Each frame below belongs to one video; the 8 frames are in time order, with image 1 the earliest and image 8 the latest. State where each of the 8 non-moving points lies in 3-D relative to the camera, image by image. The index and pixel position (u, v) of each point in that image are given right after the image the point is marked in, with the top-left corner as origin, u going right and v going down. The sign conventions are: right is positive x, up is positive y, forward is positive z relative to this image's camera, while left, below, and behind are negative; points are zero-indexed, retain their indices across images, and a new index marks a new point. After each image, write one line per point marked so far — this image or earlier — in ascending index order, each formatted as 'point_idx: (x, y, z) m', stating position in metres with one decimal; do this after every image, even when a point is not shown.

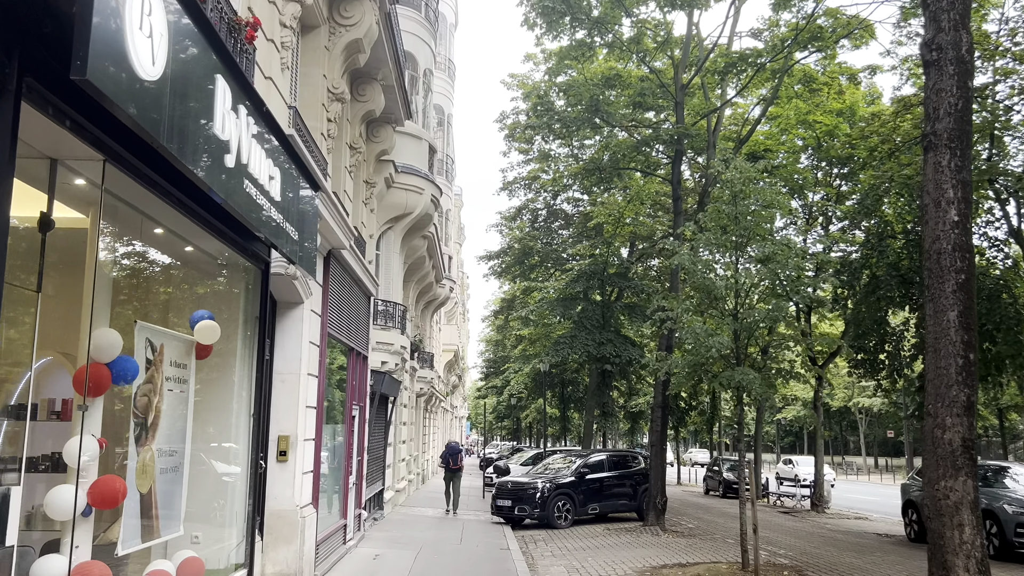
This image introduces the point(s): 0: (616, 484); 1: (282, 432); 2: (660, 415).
0: (+2.3, -4.4, +16.8) m
1: (-2.6, -1.7, +8.6) m
2: (+3.1, -2.6, +15.6) m
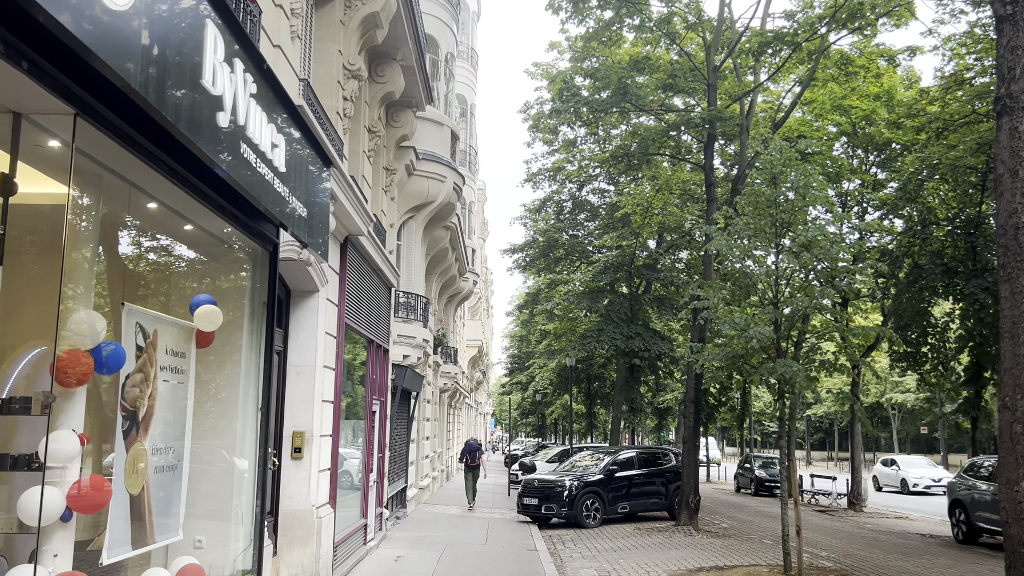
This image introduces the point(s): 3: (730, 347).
0: (+2.8, -4.2, +16.2) m
1: (-2.3, -1.5, +8.2) m
2: (+3.6, -2.4, +15.0) m
3: (+3.8, -1.0, +13.0) m
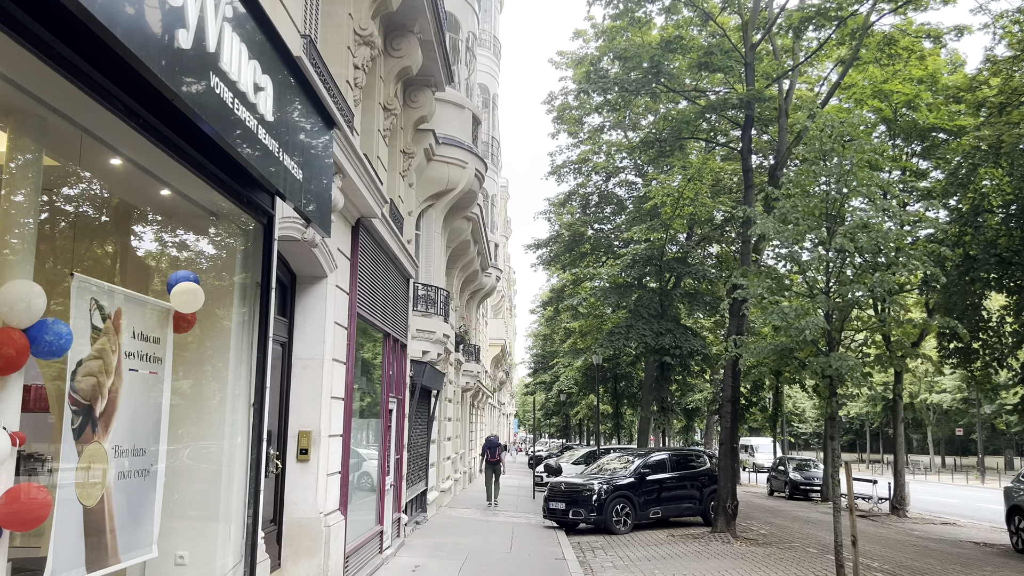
0: (+3.3, -4.0, +15.3) m
1: (-2.1, -1.4, +7.4) m
2: (+4.1, -2.3, +14.0) m
3: (+4.3, -0.8, +12.1) m
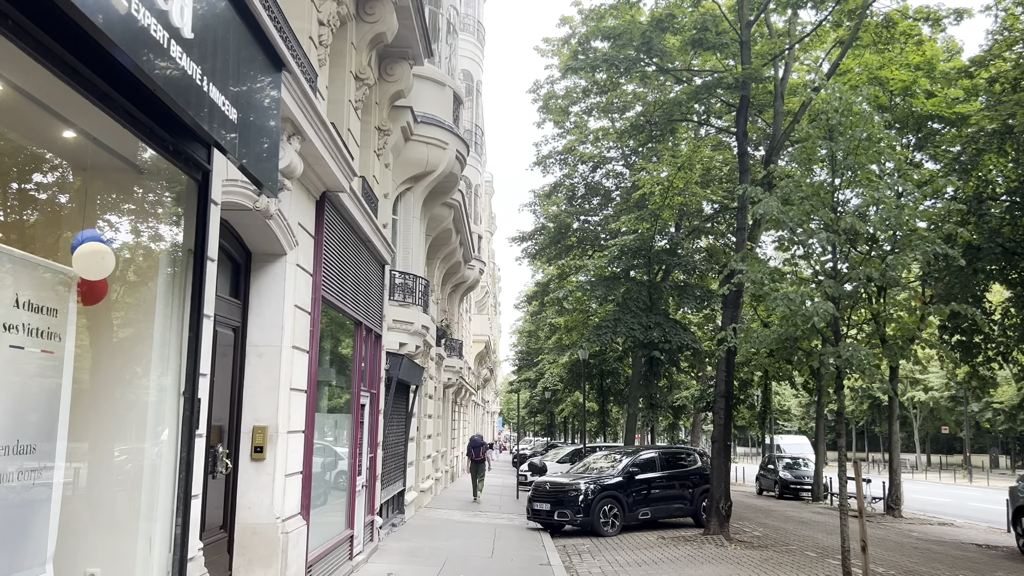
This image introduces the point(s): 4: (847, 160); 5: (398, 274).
0: (+3.0, -3.9, +14.6) m
1: (-2.2, -1.2, +6.6) m
2: (+3.8, -2.1, +13.4) m
3: (+4.0, -0.7, +11.4) m
4: (+5.1, +2.0, +11.4) m
5: (-1.9, +0.2, +12.6) m
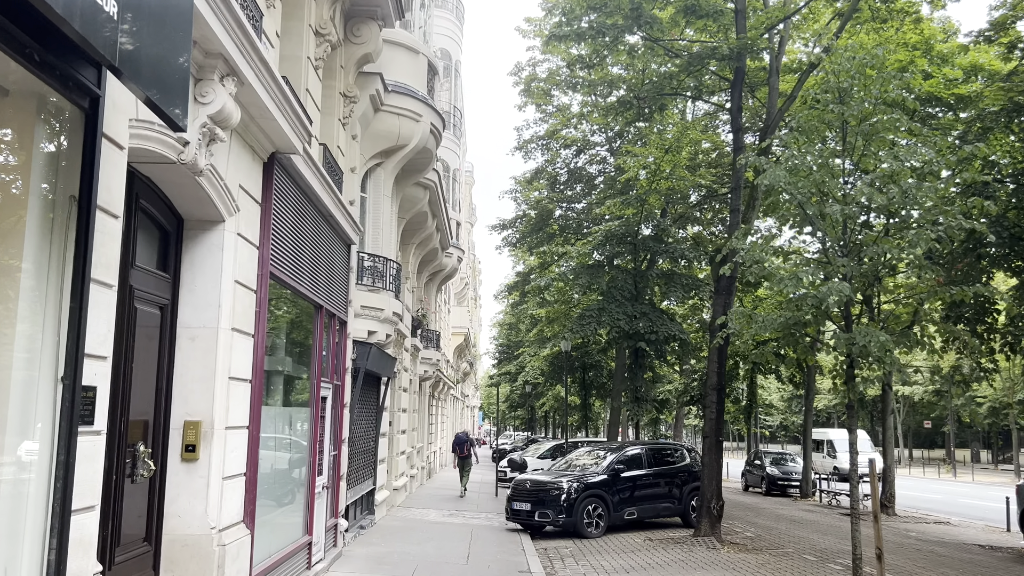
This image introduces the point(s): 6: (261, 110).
0: (+2.6, -3.6, +13.8) m
1: (-2.4, -1.0, +5.7) m
2: (+3.4, -1.9, +12.6) m
3: (+3.7, -0.4, +10.6) m
4: (+4.8, +2.2, +10.6) m
5: (-2.2, +0.5, +11.6) m
6: (-2.0, +1.4, +5.9) m
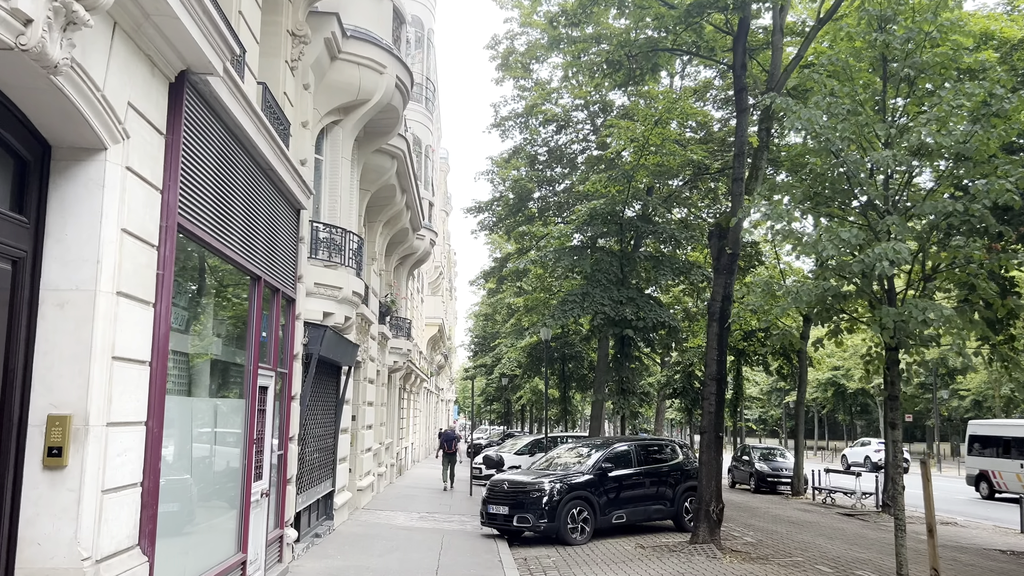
0: (+2.2, -3.3, +12.5) m
1: (-2.6, -0.7, +4.2) m
2: (+3.1, -1.5, +11.3) m
3: (+3.4, -0.1, +9.3) m
4: (+4.5, +2.5, +9.4) m
5: (-2.6, +0.8, +10.2) m
6: (-2.1, +1.7, +4.4) m
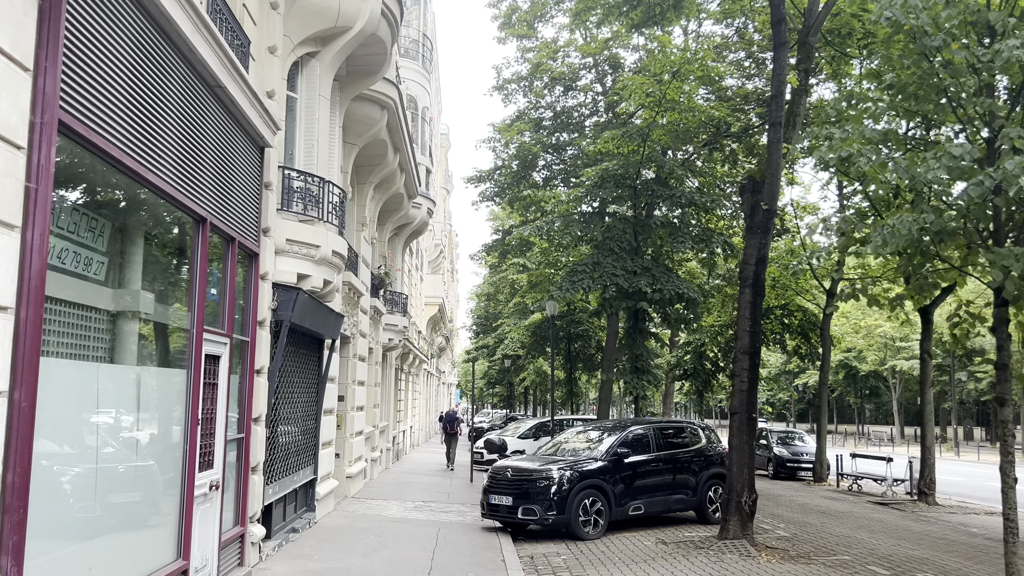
0: (+2.3, -2.7, +11.2) m
1: (-2.5, -0.3, +2.8) m
2: (+3.1, -1.0, +9.9) m
3: (+3.4, +0.3, +7.9) m
4: (+4.6, +3.0, +7.9) m
5: (-2.5, +1.3, +8.8) m
6: (-2.1, +2.1, +3.0) m
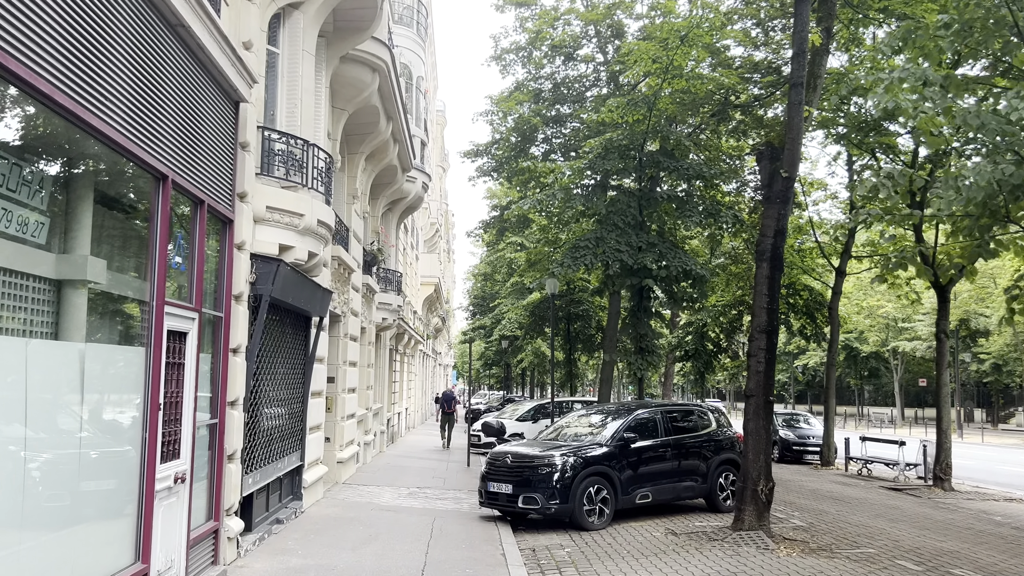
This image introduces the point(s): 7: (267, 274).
0: (+2.2, -2.4, +10.5) m
1: (-2.5, -0.2, +2.2) m
2: (+3.1, -0.7, +9.3) m
3: (+3.5, +0.6, +7.2) m
4: (+4.6, +3.2, +7.2) m
5: (-2.5, +1.6, +8.0) m
6: (-2.0, +2.2, +2.3) m
7: (-2.4, +0.1, +7.6) m
